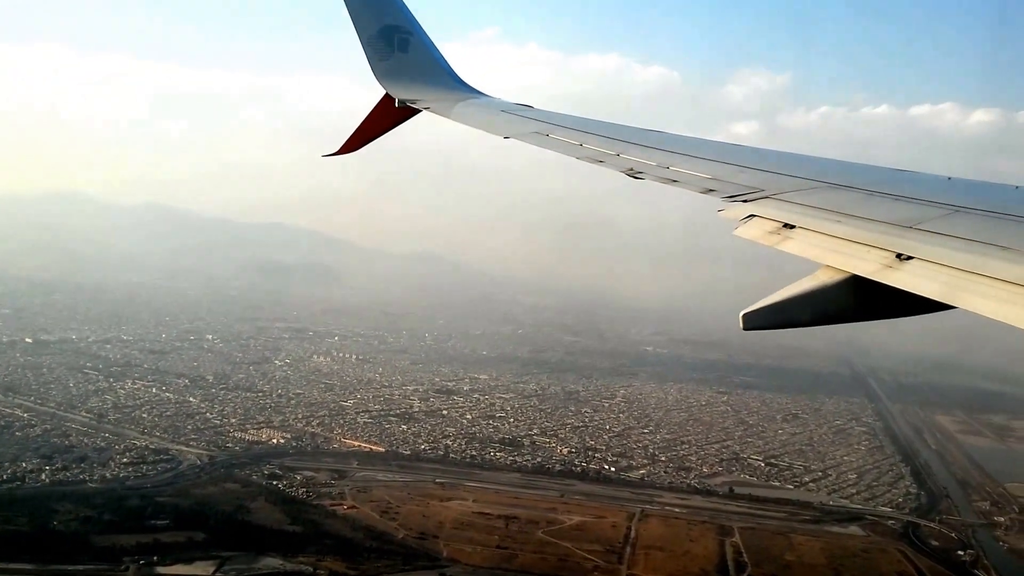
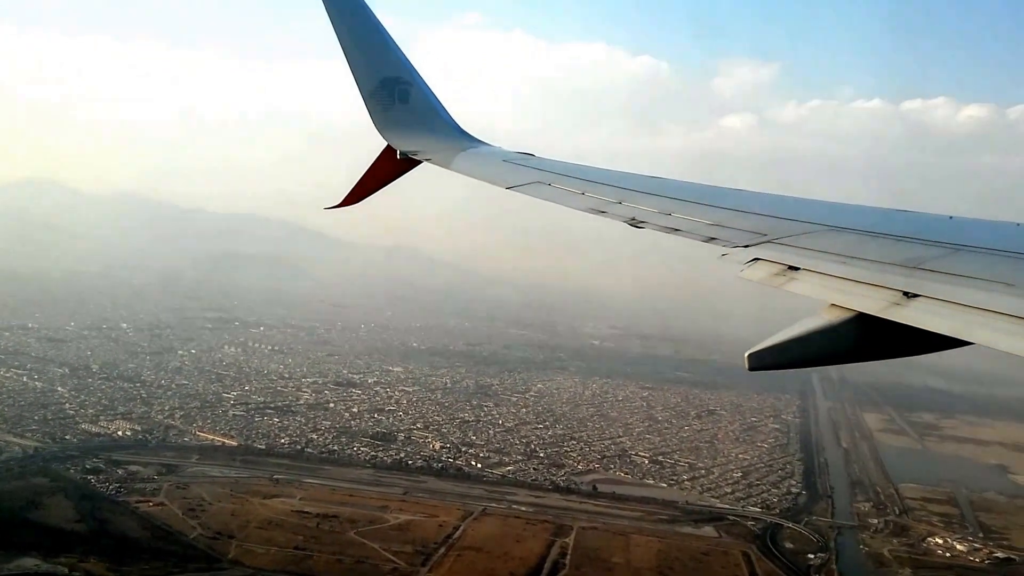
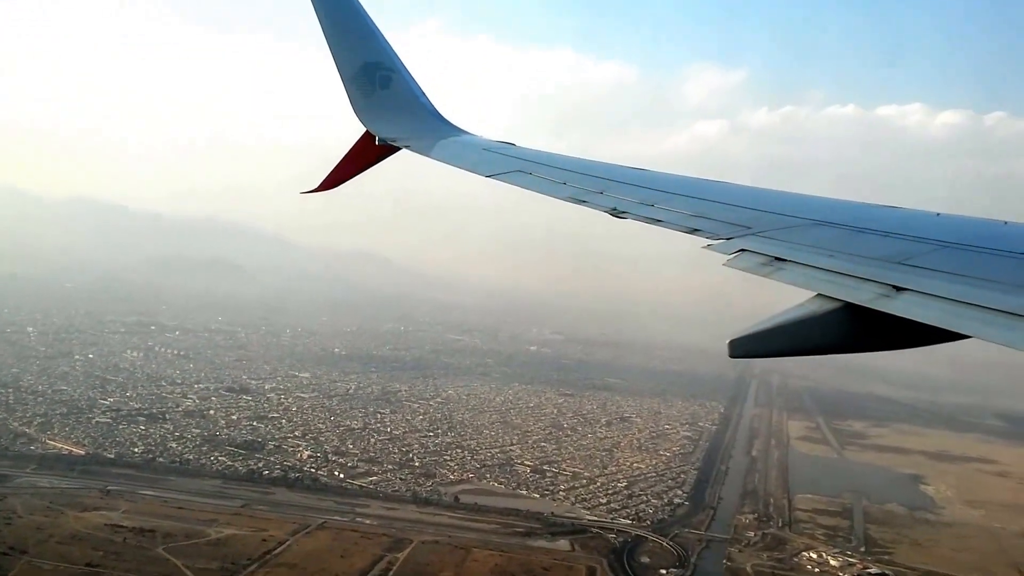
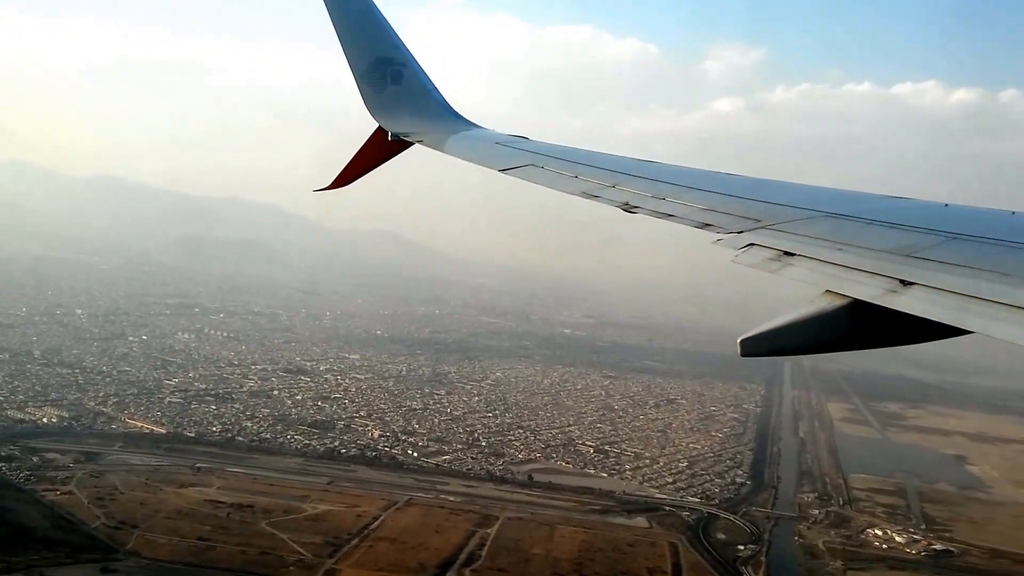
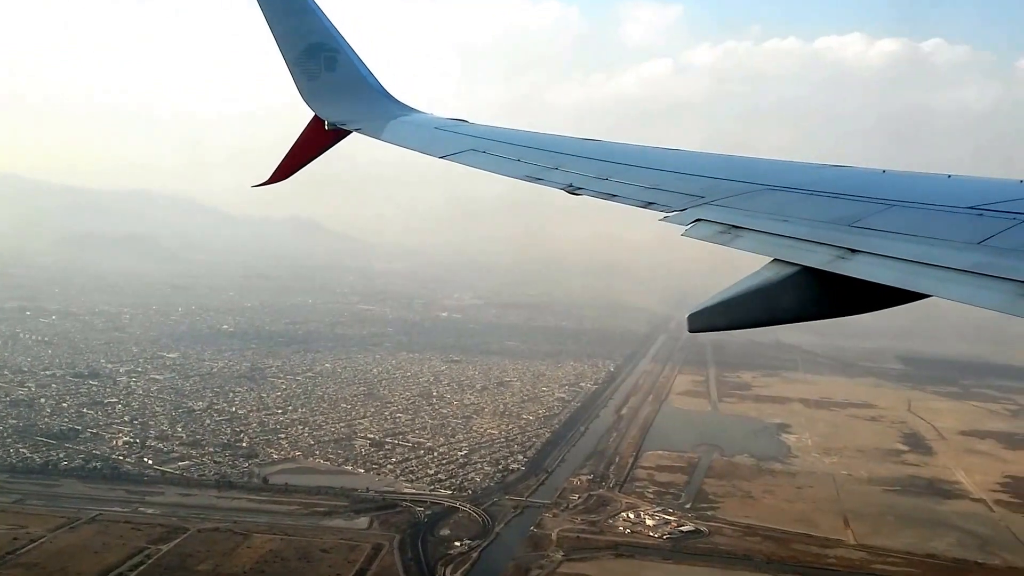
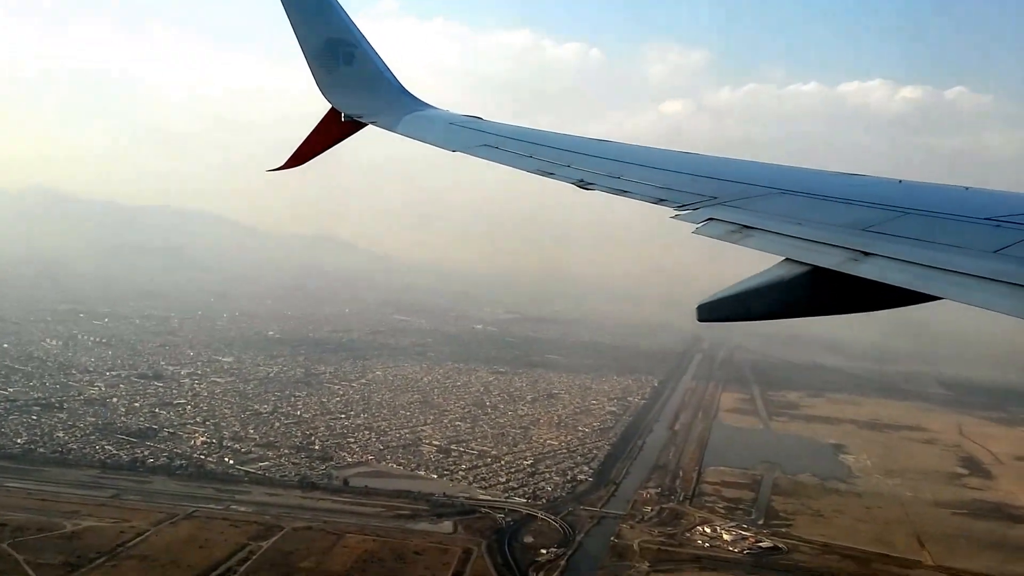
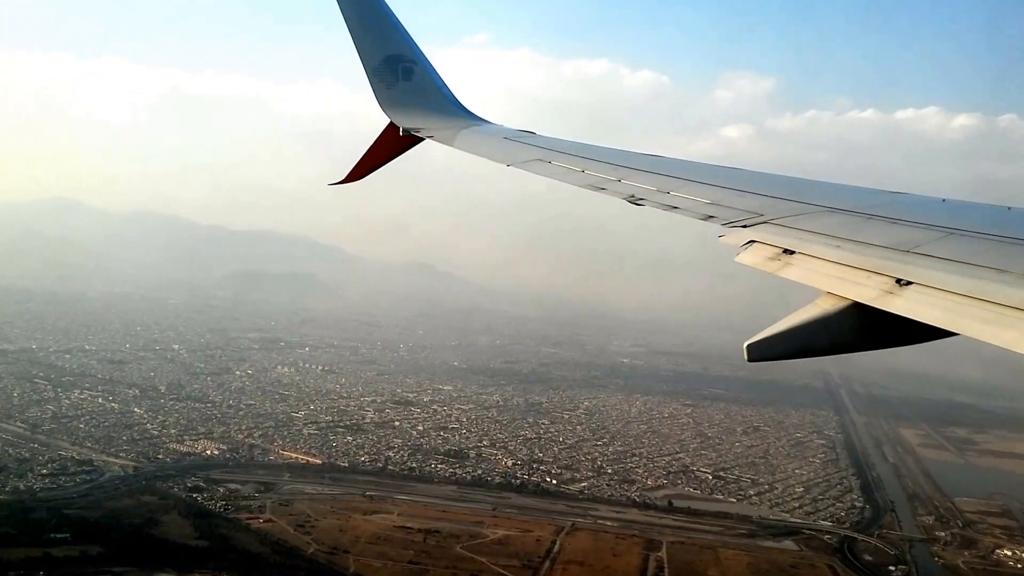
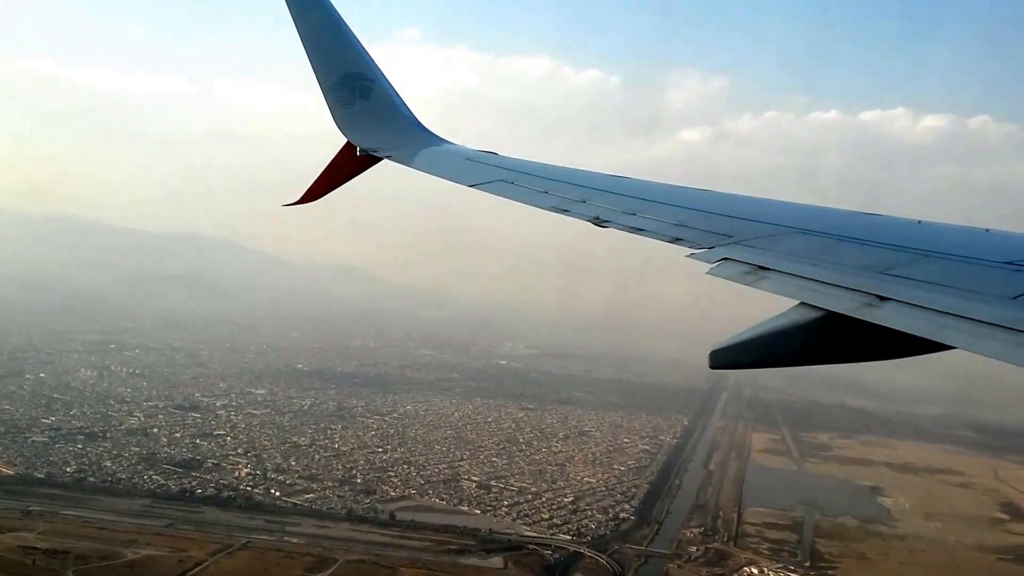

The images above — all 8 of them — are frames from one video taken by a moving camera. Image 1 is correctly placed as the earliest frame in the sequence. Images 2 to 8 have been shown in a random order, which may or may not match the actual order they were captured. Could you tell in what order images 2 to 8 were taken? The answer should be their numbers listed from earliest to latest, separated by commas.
7, 2, 4, 3, 8, 6, 5
